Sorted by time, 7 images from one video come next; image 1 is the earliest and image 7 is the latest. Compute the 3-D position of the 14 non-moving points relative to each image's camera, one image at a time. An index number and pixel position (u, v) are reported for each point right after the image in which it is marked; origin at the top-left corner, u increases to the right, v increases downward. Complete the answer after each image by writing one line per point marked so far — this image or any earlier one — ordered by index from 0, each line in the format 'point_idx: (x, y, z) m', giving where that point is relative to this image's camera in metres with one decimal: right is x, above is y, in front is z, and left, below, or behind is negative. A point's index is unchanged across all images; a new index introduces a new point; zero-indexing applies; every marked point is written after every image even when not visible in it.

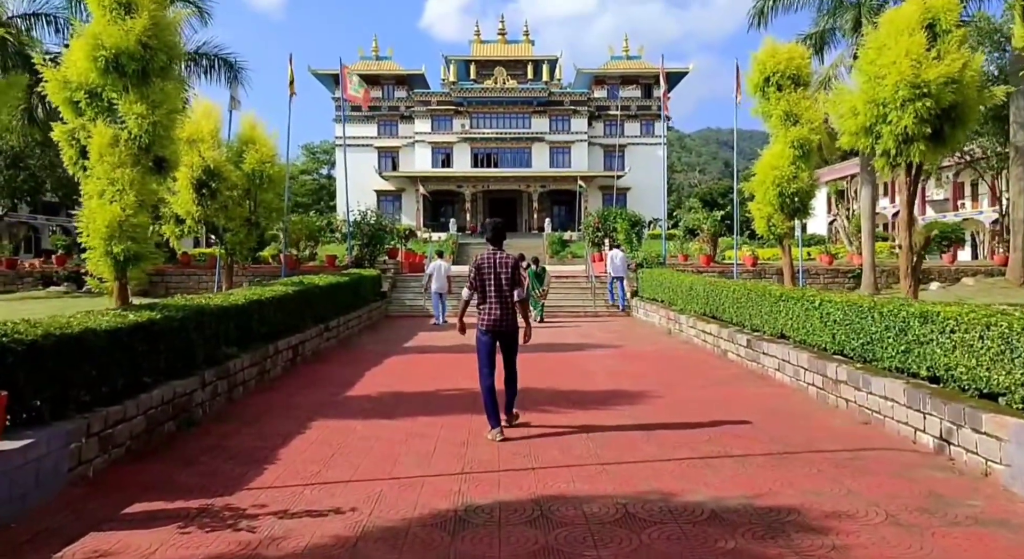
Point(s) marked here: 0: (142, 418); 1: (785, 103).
0: (-2.3, -0.9, +4.3) m
1: (+5.2, +3.3, +12.8) m
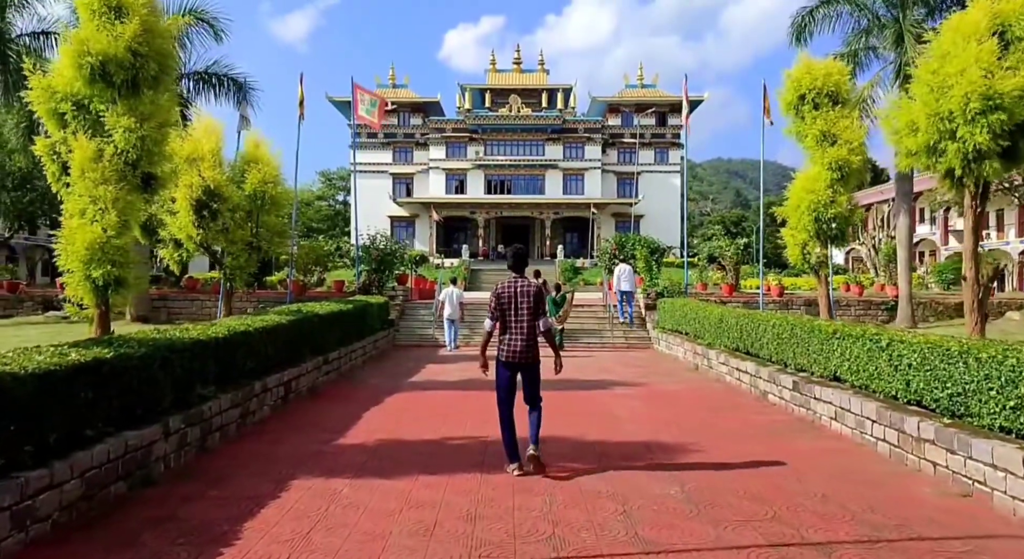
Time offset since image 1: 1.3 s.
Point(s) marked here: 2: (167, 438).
0: (-2.2, -1.0, +3.5) m
1: (+5.5, +2.7, +12.1) m
2: (-2.5, -1.2, +4.9) m
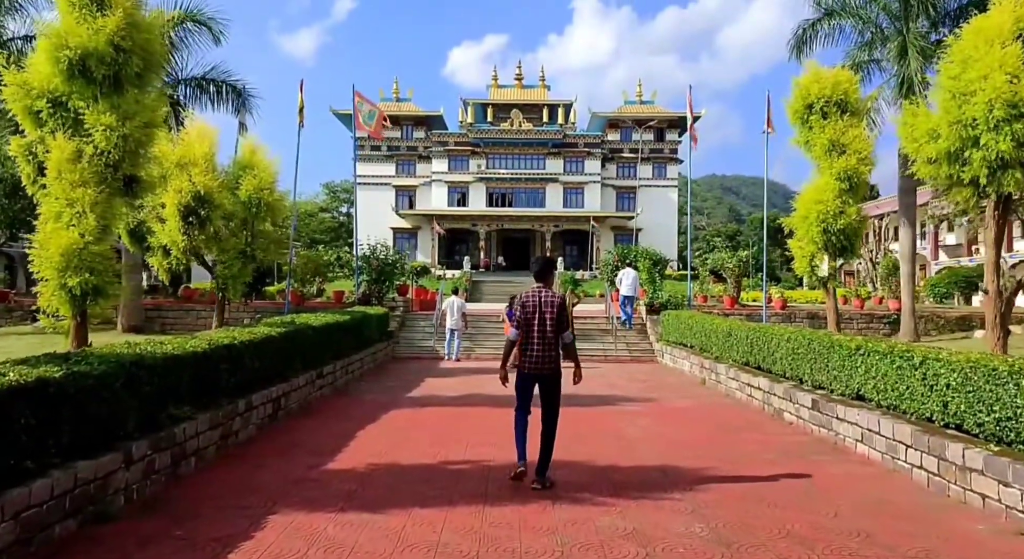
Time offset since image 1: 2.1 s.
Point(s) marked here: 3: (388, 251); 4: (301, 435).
0: (-2.2, -1.1, +3.1) m
1: (+5.5, +2.5, +11.7) m
2: (-2.5, -1.2, +4.4) m
3: (-3.5, +0.8, +18.9) m
4: (-2.2, -1.6, +7.1) m
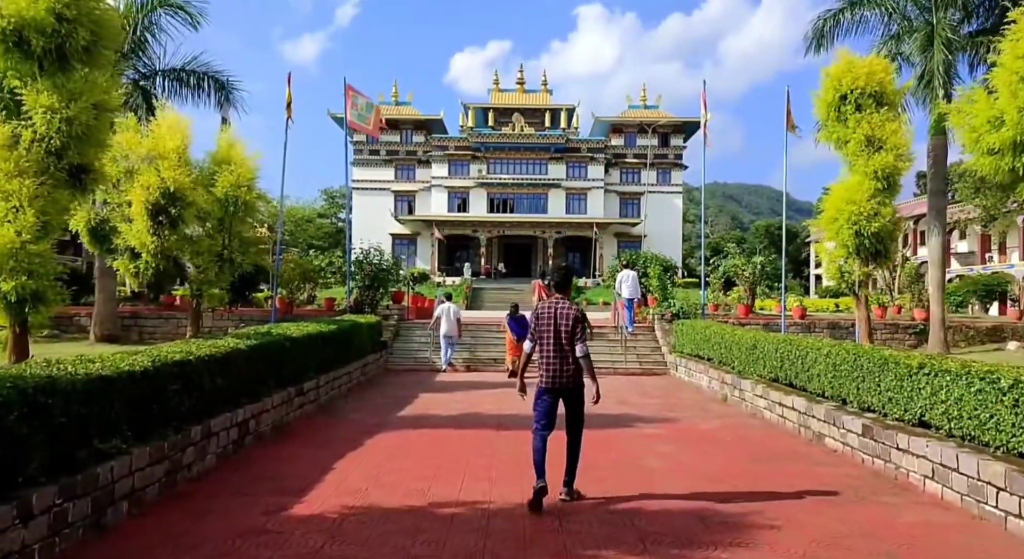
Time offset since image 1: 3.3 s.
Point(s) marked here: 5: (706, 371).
0: (-2.2, -1.1, +2.1) m
1: (+5.6, +2.4, +10.7) m
2: (-2.5, -1.2, +3.5) m
3: (-3.5, +0.6, +17.9) m
4: (-2.2, -1.7, +6.1) m
5: (+3.4, -1.6, +11.8) m
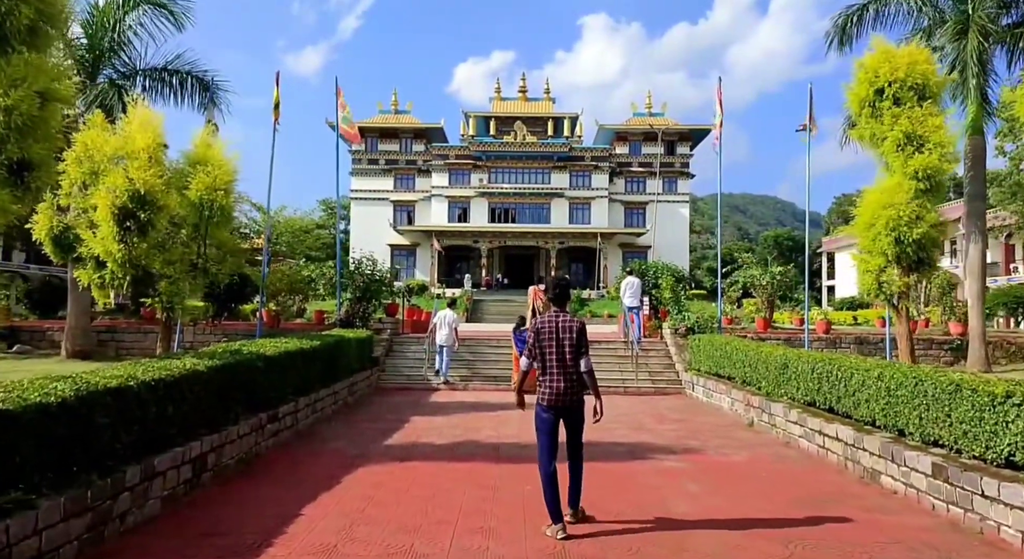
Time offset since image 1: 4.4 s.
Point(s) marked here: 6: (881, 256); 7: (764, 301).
0: (-2.2, -1.1, +1.0) m
1: (+5.6, +2.3, +9.7) m
2: (-2.5, -1.3, +2.4) m
3: (-3.4, +0.3, +16.9) m
4: (-2.2, -1.7, +5.1) m
5: (+3.4, -1.8, +10.7) m
6: (+5.5, +0.3, +10.2) m
7: (+7.0, -0.6, +19.0) m
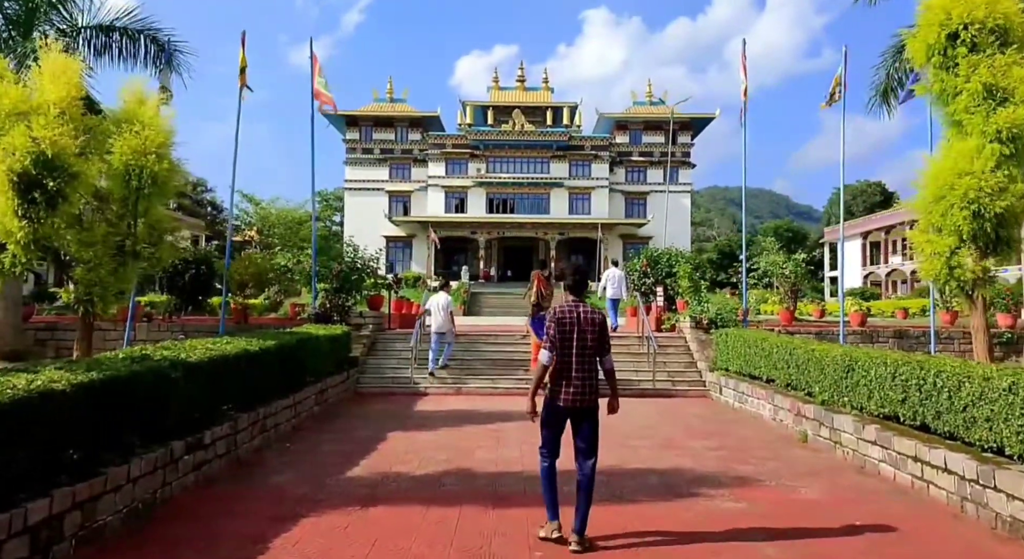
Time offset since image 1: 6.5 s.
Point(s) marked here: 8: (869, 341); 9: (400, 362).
0: (-2.2, -1.0, -0.7) m
1: (+5.6, +2.5, +8.0) m
2: (-2.5, -1.2, +0.7) m
3: (-3.4, +0.6, +15.1) m
4: (-2.2, -1.6, +3.3) m
5: (+3.4, -1.5, +9.0) m
6: (+5.5, +0.6, +8.5) m
7: (+7.0, -0.3, +17.2) m
8: (+7.3, -1.2, +14.0) m
9: (-2.1, -1.5, +12.6) m
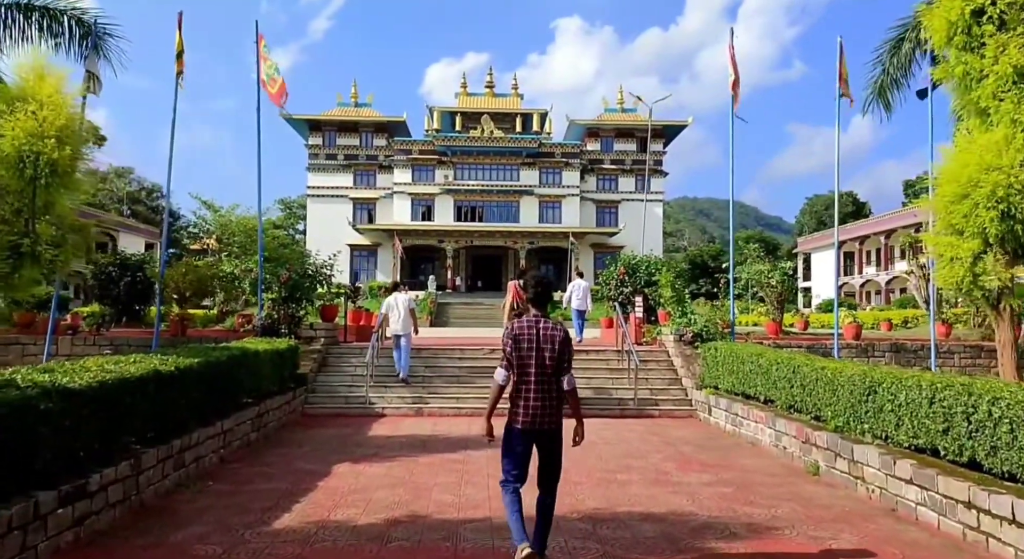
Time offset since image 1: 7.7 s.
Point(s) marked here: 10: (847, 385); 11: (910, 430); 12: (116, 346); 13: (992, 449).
0: (-2.1, -0.9, -1.9) m
1: (+5.3, +2.4, +7.1) m
2: (-2.4, -1.1, -0.6) m
3: (-4.1, +0.4, +13.9) m
4: (-2.3, -1.6, +2.1) m
5: (+3.0, -1.7, +8.0) m
6: (+5.2, +0.5, +7.6) m
7: (+6.2, -0.5, +16.4) m
8: (+6.7, -1.5, +13.2) m
9: (-2.6, -1.7, +11.4) m
10: (+3.3, -1.0, +6.7) m
11: (+3.3, -1.2, +5.7) m
12: (-7.2, -1.2, +12.4) m
13: (+3.3, -1.2, +4.7) m
